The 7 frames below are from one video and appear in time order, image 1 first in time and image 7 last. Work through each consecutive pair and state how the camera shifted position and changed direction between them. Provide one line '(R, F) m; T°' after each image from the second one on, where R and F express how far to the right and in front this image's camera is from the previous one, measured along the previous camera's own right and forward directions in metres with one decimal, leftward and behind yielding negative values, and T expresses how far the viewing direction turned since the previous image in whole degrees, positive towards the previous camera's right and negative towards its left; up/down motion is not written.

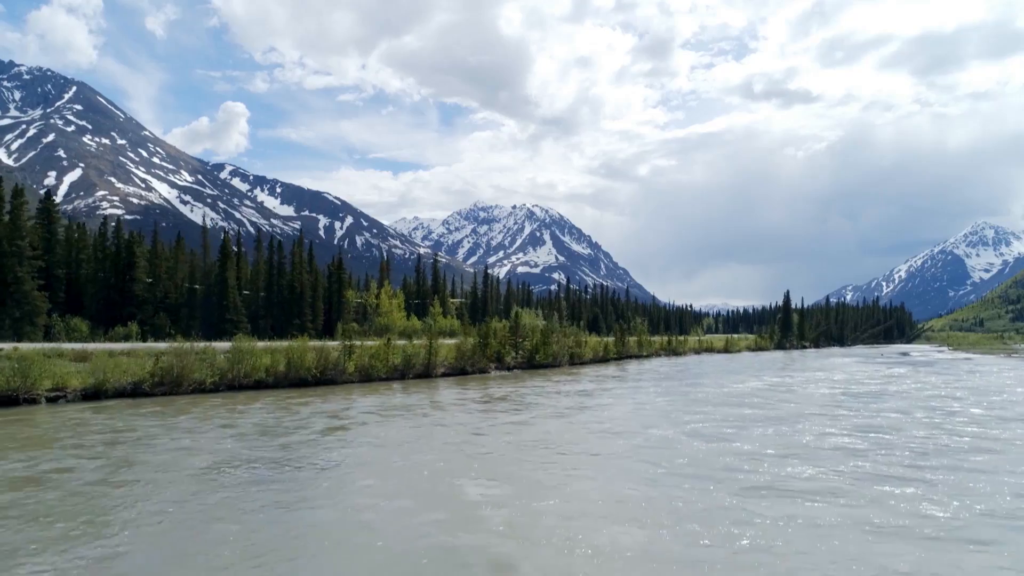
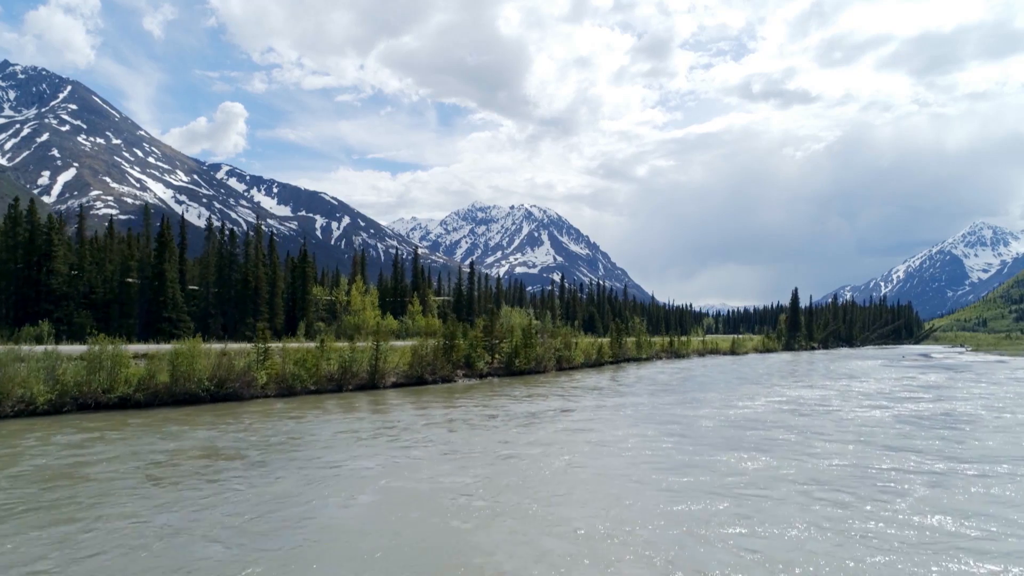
(+2.4, +11.6) m; 0°
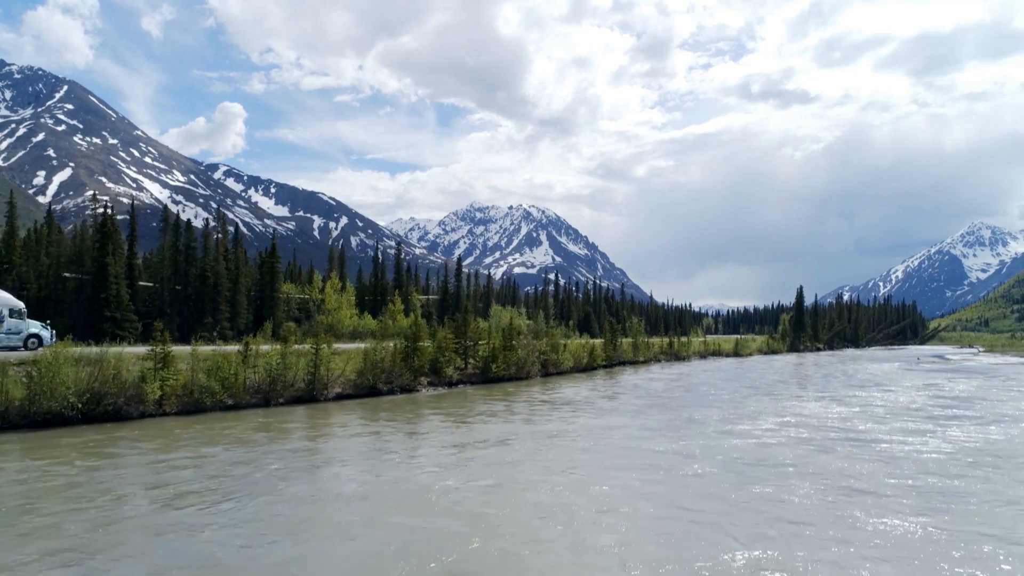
(+2.0, +8.0) m; 0°
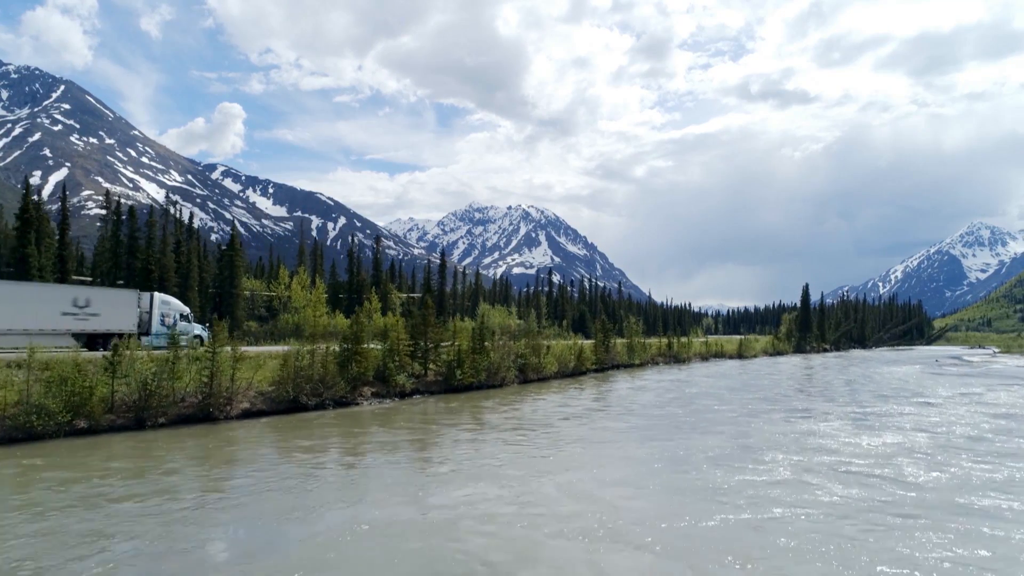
(+2.3, +8.6) m; 0°
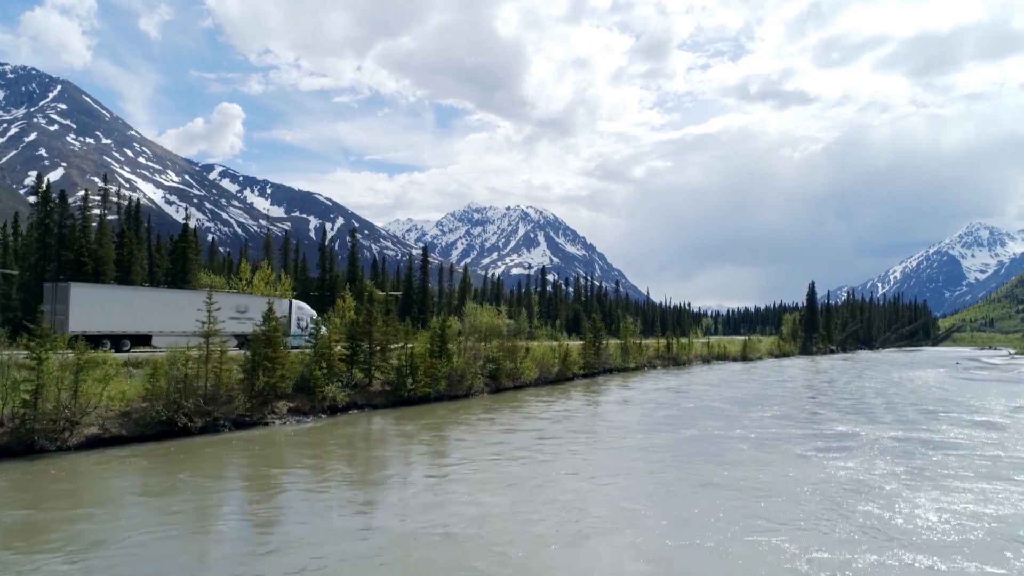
(+2.2, +8.2) m; 0°
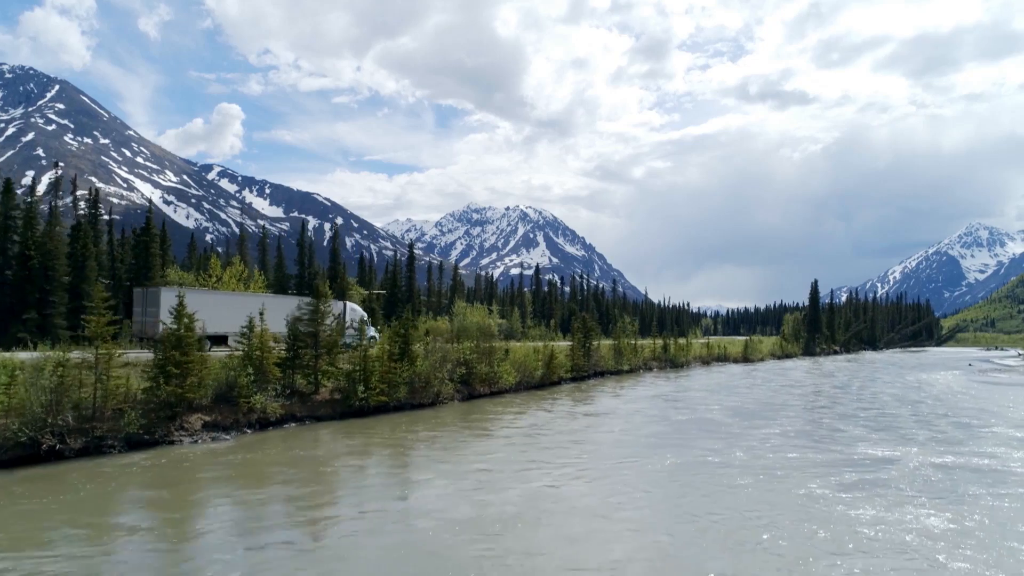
(+1.6, +5.1) m; 0°
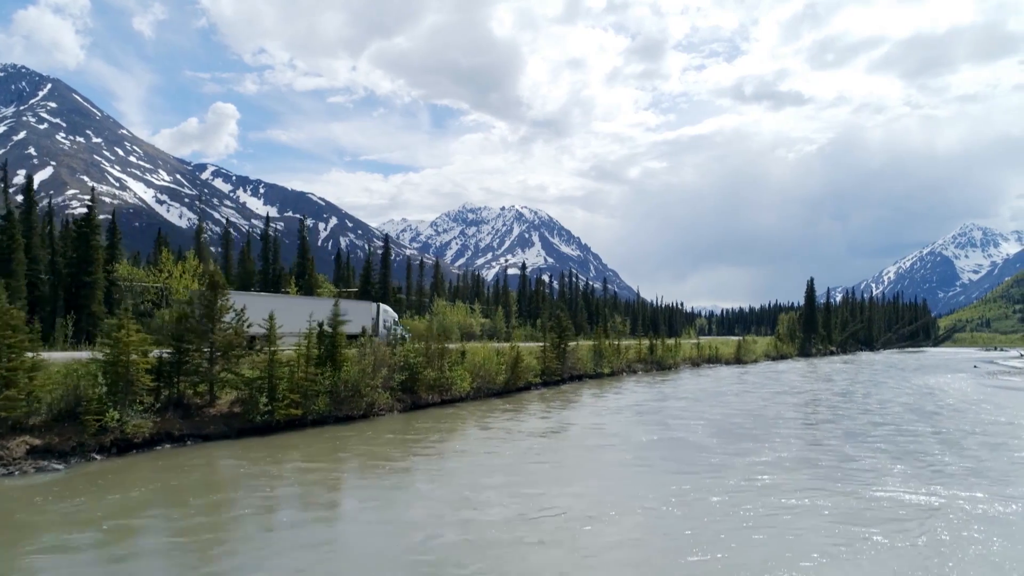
(+2.6, +5.6) m; 0°
